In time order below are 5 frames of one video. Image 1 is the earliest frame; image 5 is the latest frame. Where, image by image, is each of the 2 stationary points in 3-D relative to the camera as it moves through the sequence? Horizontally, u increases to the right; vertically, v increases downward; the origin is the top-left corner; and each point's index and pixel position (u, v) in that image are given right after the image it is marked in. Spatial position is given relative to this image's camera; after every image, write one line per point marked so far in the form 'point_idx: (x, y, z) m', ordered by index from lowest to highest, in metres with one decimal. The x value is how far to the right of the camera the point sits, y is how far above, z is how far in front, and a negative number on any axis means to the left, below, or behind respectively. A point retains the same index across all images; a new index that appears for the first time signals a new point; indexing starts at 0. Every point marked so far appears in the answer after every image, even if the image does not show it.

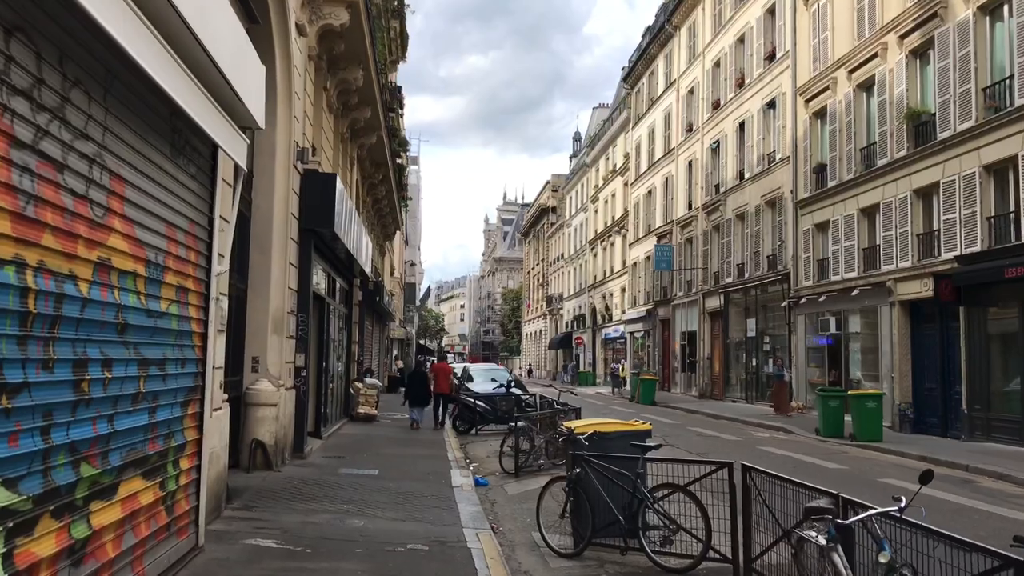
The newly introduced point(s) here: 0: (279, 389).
0: (-2.8, -1.2, +10.8) m
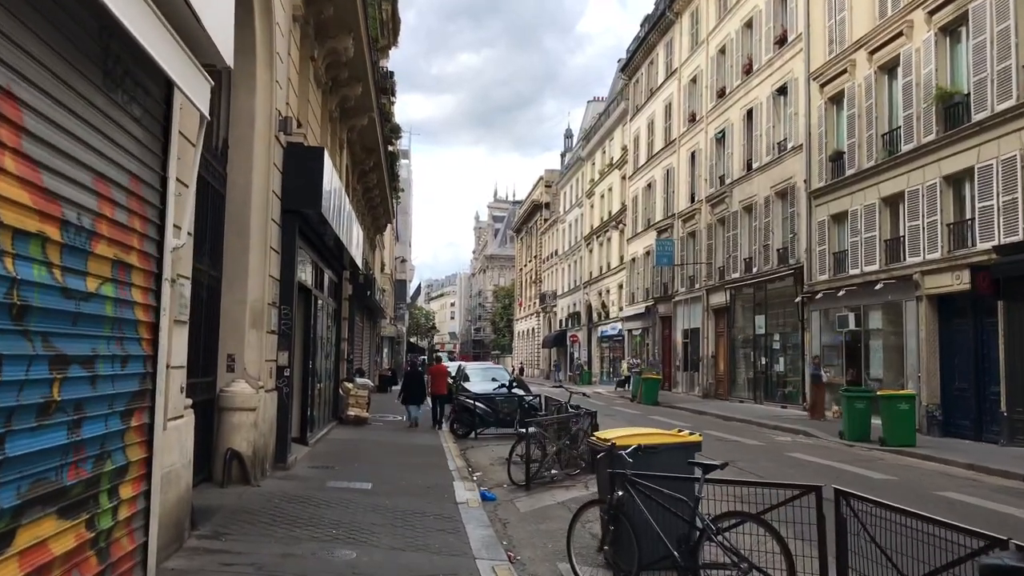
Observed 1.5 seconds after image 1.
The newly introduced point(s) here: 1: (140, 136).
0: (-2.7, -1.1, +9.4) m
1: (-2.0, +0.8, +4.8) m
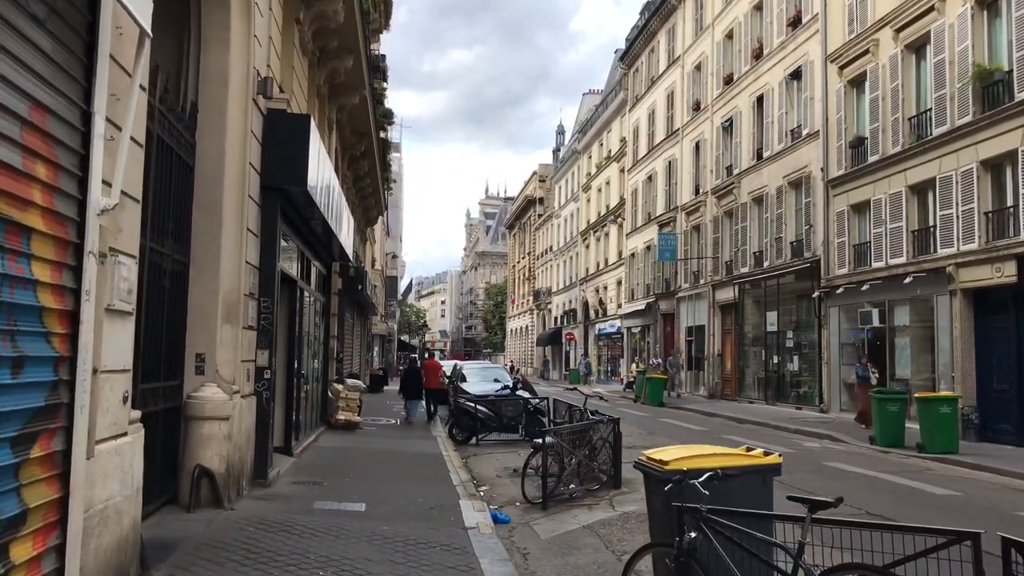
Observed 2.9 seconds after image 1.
0: (-2.5, -1.0, +8.0) m
1: (-1.8, +0.9, +3.5) m
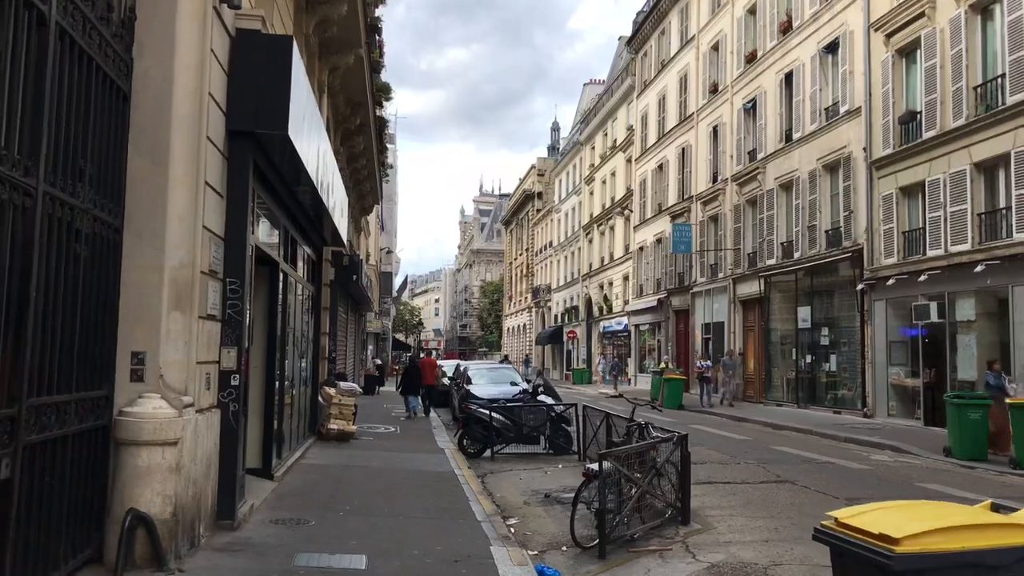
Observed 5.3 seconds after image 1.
0: (-2.1, -0.8, +5.8) m
1: (-1.4, +1.1, +1.2) m
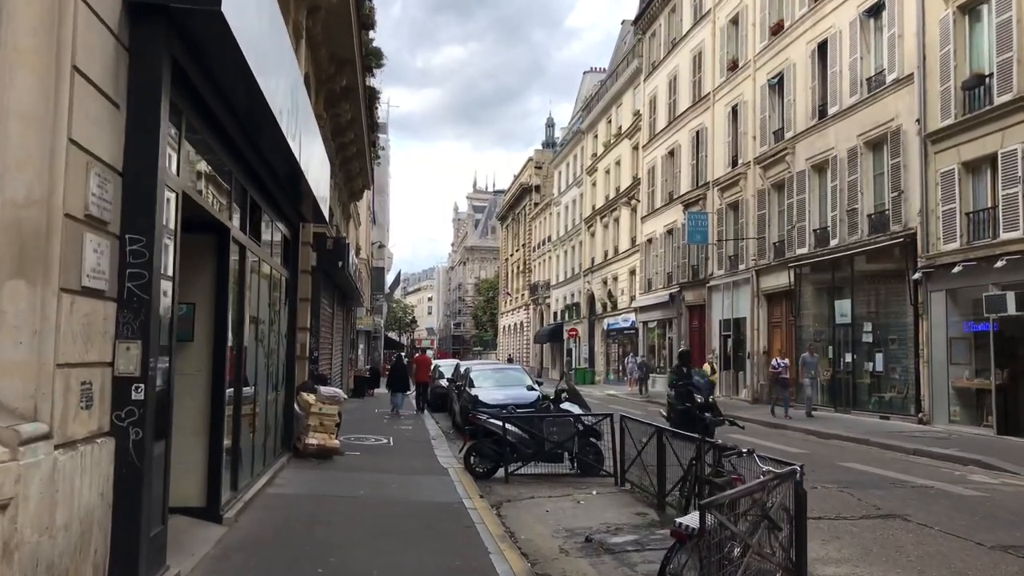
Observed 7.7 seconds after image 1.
0: (-1.8, -0.6, +3.4) m
1: (-1.1, +1.3, -1.2) m
